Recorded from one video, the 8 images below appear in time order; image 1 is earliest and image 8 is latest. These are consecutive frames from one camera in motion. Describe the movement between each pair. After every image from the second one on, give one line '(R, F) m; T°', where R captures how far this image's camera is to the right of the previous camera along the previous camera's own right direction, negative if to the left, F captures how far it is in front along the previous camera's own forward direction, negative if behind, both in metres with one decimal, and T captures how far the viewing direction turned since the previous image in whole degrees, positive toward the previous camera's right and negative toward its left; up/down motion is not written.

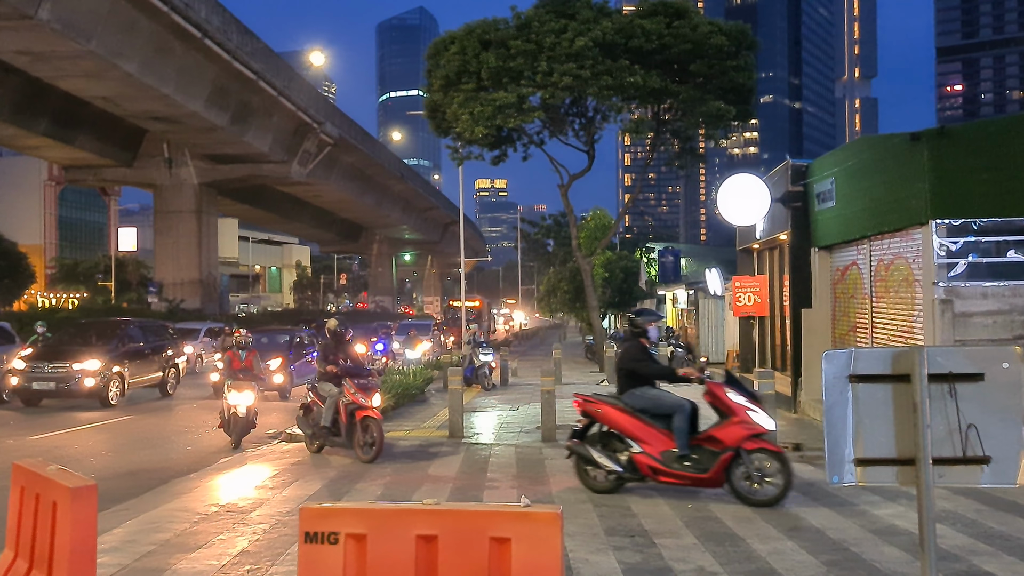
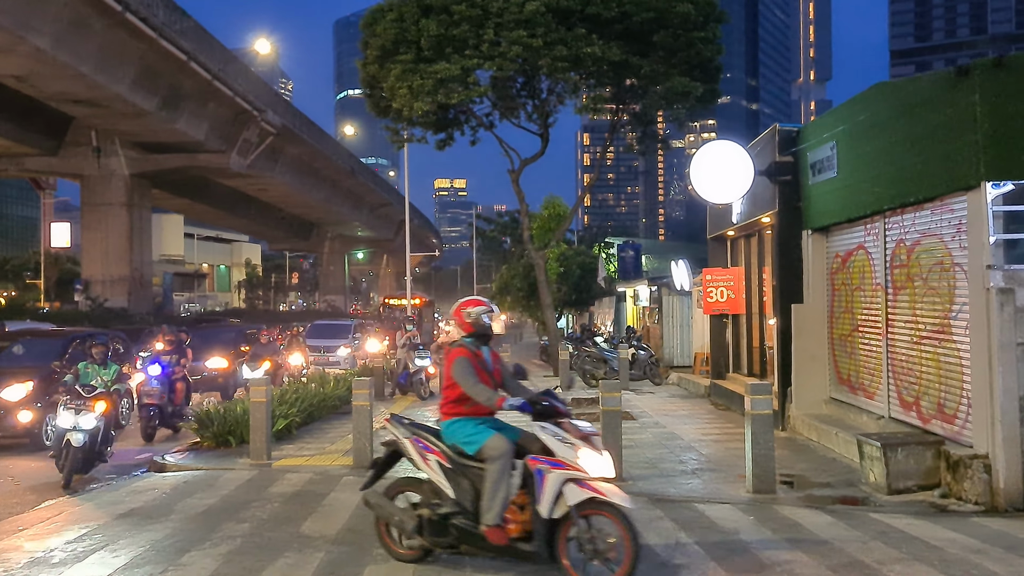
(+0.4, +2.8) m; +3°
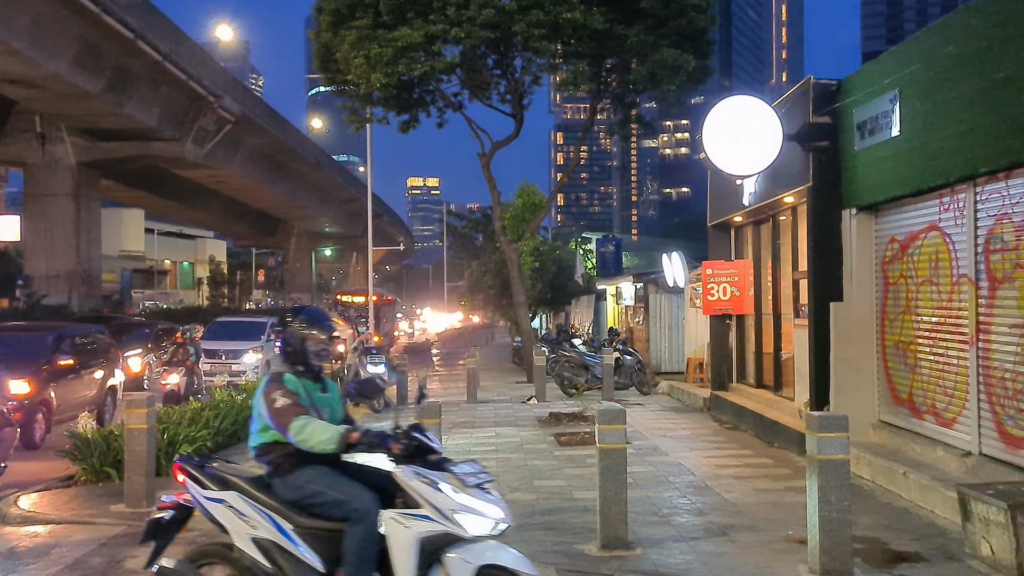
(+0.1, +2.6) m; +2°
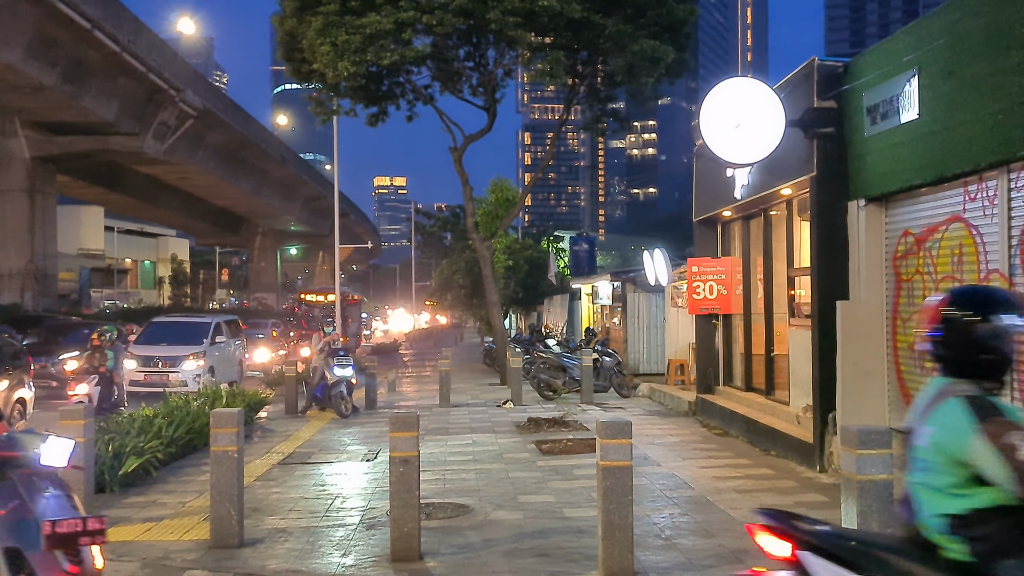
(-0.1, +0.8) m; +2°
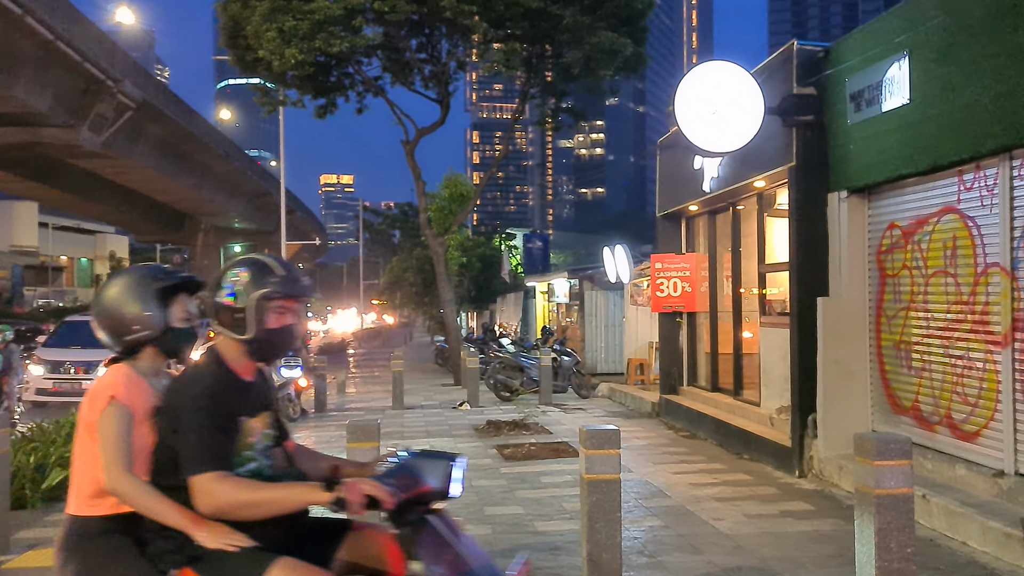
(-0.2, +0.6) m; +3°
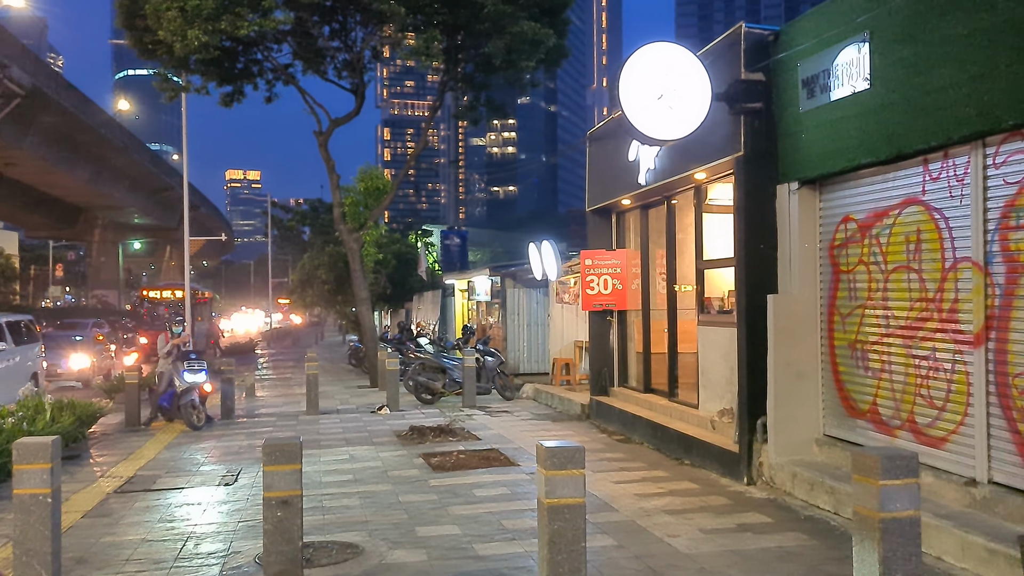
(-0.2, +0.7) m; +6°
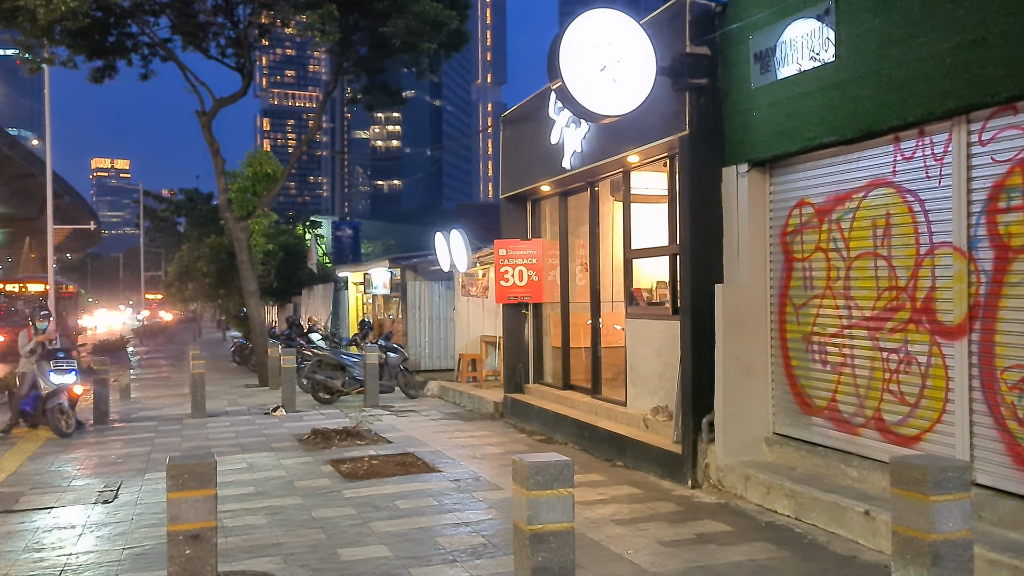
(-0.4, +0.8) m; +7°
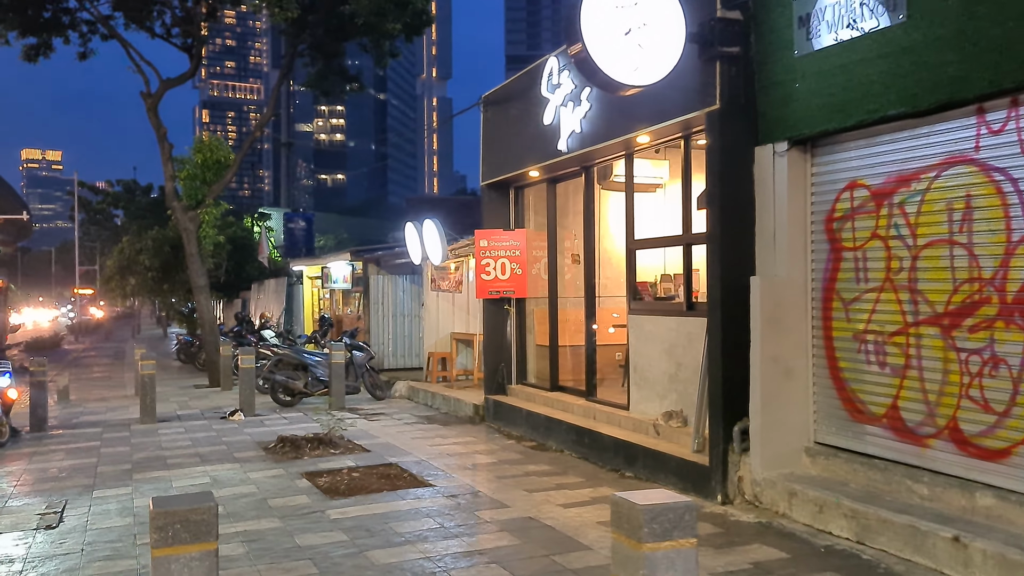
(-0.5, +0.9) m; +4°
